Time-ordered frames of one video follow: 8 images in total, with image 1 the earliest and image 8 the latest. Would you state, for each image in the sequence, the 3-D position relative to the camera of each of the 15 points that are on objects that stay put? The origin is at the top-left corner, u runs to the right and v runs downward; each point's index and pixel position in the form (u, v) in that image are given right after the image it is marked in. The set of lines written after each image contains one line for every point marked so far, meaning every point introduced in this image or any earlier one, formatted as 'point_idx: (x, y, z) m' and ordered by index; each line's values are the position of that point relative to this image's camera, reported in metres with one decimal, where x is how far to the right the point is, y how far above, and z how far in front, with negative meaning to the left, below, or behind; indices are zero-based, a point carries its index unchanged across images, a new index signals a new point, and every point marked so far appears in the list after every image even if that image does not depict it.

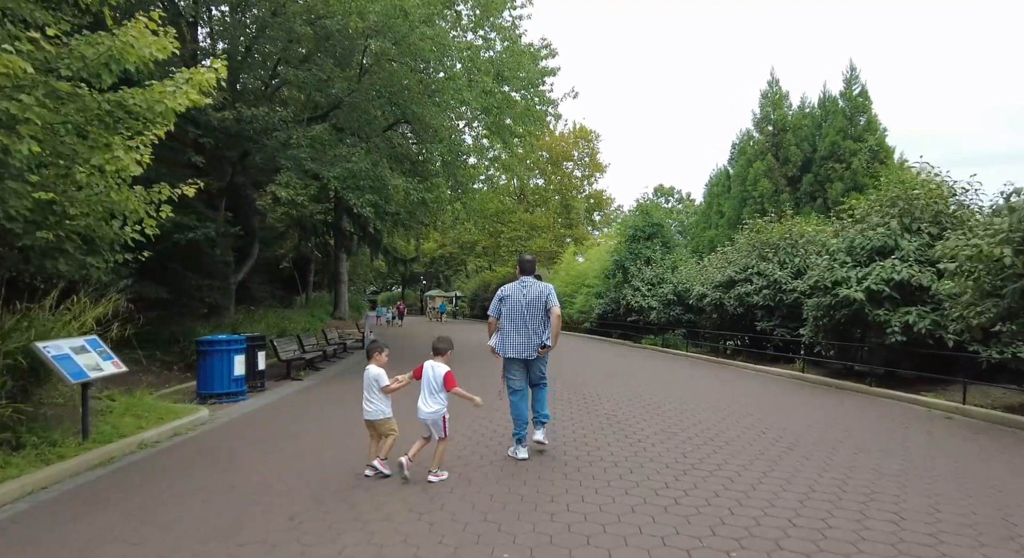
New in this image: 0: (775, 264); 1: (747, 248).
0: (+6.5, +0.4, +13.3) m
1: (+6.4, +0.8, +14.6) m
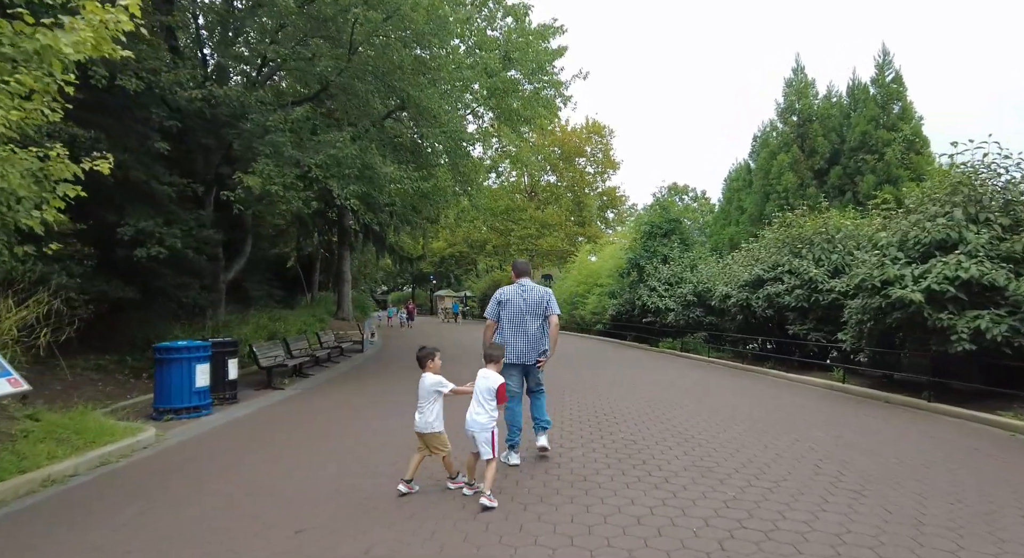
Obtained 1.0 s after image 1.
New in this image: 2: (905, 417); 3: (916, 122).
0: (+6.7, +0.4, +12.0) m
1: (+6.6, +0.8, +13.3) m
2: (+6.0, -2.0, +8.1) m
3: (+14.9, +5.8, +19.3) m
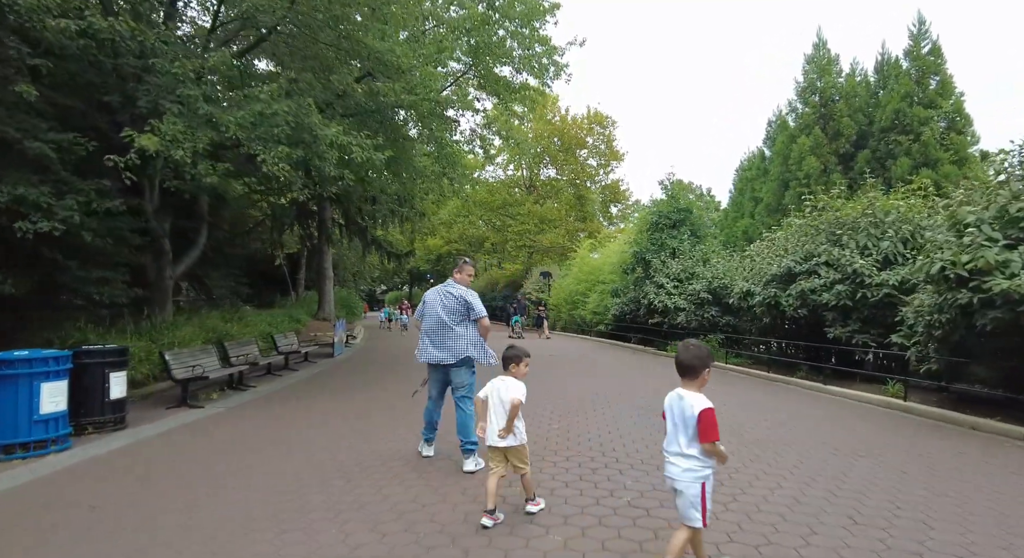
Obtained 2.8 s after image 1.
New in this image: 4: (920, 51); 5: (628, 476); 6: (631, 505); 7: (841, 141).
0: (+6.3, +0.5, +9.9) m
1: (+6.2, +1.0, +11.2) m
2: (+5.6, -1.9, +6.0) m
3: (+14.6, +5.9, +17.2) m
4: (+13.5, +7.6, +17.4) m
5: (+1.1, -1.8, +4.9) m
6: (+0.9, -1.8, +4.1) m
7: (+11.8, +5.0, +19.0) m
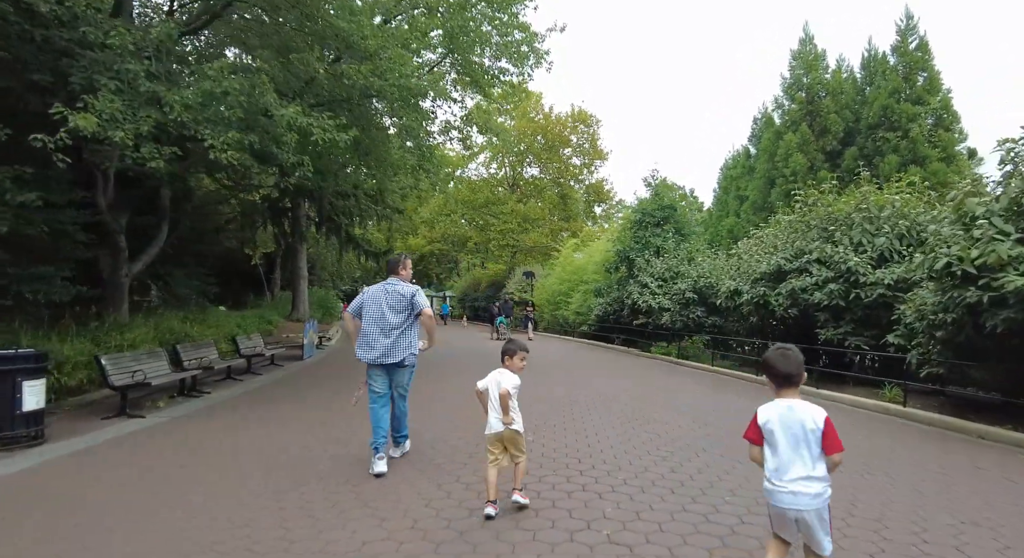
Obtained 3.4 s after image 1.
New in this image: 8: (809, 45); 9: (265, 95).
0: (+5.9, +0.6, +9.4) m
1: (+5.8, +1.0, +10.7) m
2: (+5.3, -1.8, +5.5) m
3: (+14.0, +6.0, +16.9) m
4: (+12.9, +7.6, +17.1) m
5: (+0.8, -1.8, +4.3) m
6: (+0.7, -1.7, +3.5) m
7: (+11.2, +5.0, +18.6) m
8: (+11.2, +8.8, +19.9) m
9: (-3.6, +2.7, +7.7) m
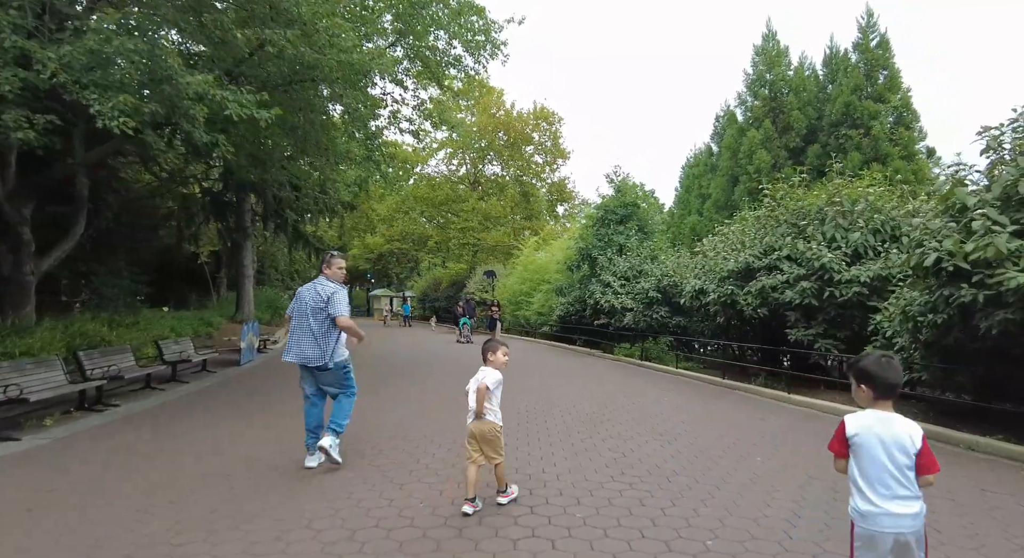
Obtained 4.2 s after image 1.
0: (+5.1, +0.6, +8.9) m
1: (+4.9, +1.1, +10.2) m
2: (+4.8, -1.8, +5.0) m
3: (+12.7, +6.0, +17.0) m
4: (+11.5, +7.6, +17.1) m
5: (+0.4, -1.7, +3.4) m
6: (+0.3, -1.7, +2.7) m
7: (+9.7, +5.0, +18.5) m
8: (+9.6, +8.8, +19.7) m
9: (-4.2, +2.7, +6.6) m
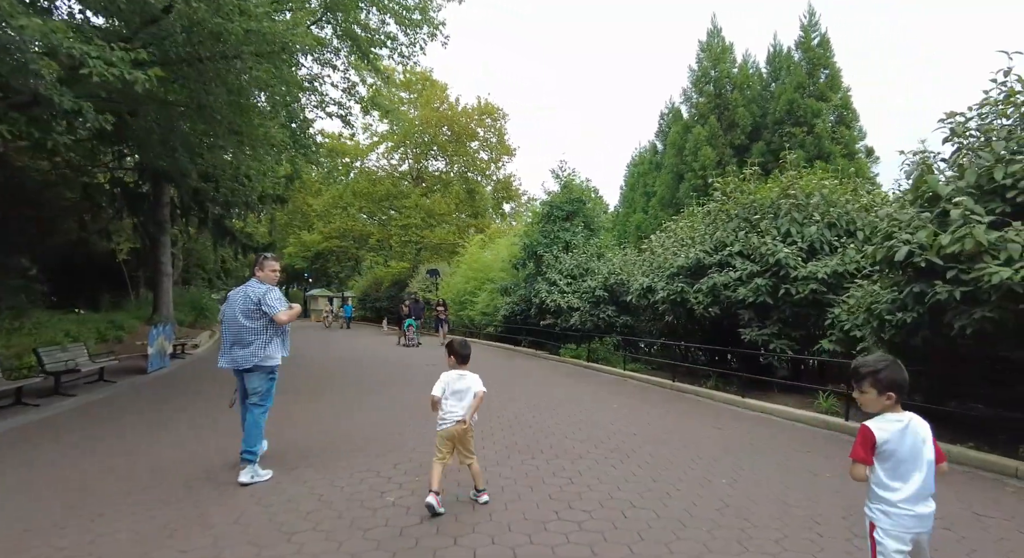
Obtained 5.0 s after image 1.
0: (+4.1, +0.6, +8.4) m
1: (+3.8, +1.1, +9.7) m
2: (+4.2, -1.8, +4.5) m
3: (+10.8, +6.0, +17.2) m
4: (+9.7, +7.7, +17.2) m
5: (-0.1, -1.7, +2.5) m
6: (-0.1, -1.6, +1.8) m
7: (+7.8, +5.1, +18.5) m
8: (+7.6, +8.9, +19.6) m
9: (-5.0, +2.8, +5.2) m
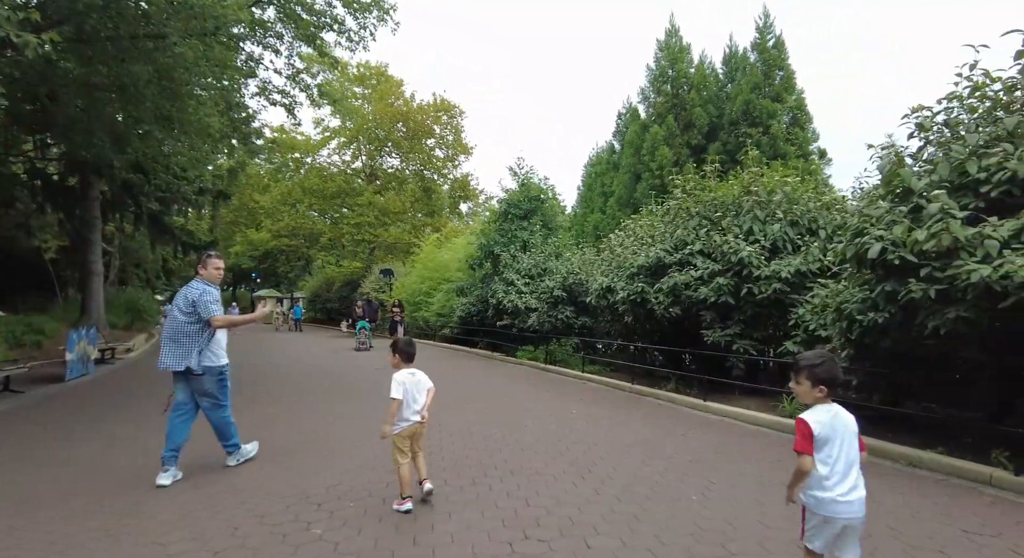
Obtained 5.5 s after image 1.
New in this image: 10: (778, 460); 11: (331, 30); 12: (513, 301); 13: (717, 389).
0: (+3.4, +0.7, +8.2) m
1: (+3.0, +1.1, +9.5) m
2: (+3.8, -1.7, +4.3) m
3: (+9.4, +6.0, +17.5) m
4: (+8.3, +7.7, +17.4) m
5: (-0.3, -1.7, +2.0) m
6: (-0.2, -1.6, +1.2) m
7: (+6.3, +5.1, +18.5) m
8: (+6.0, +8.9, +19.7) m
9: (-5.4, +2.8, +4.3) m
10: (+2.8, -1.9, +5.6) m
11: (-4.4, +6.1, +13.0) m
12: (0.0, -0.6, +15.4) m
13: (+3.5, -1.8, +9.0) m
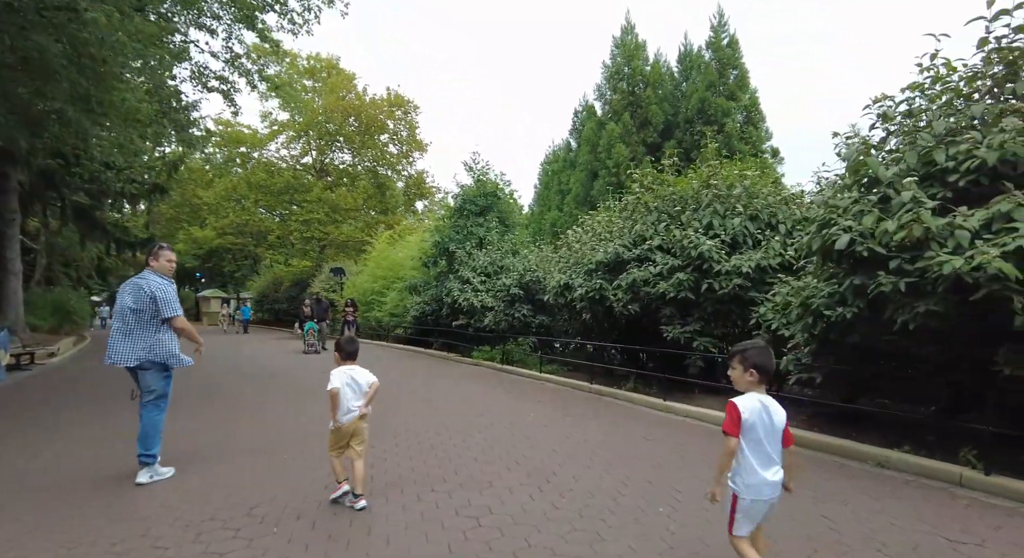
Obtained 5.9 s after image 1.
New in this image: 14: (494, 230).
0: (+2.7, +0.7, +8.0) m
1: (+2.2, +1.2, +9.2) m
2: (+3.4, -1.7, +4.1) m
3: (+8.0, +6.1, +17.7) m
4: (+6.8, +7.7, +17.6) m
5: (-0.5, -1.6, +1.5) m
6: (-0.3, -1.6, +0.8) m
7: (+4.7, +5.1, +18.5) m
8: (+4.3, +8.9, +19.6) m
9: (-5.7, +2.8, +3.4) m
10: (+2.3, -1.9, +5.3) m
11: (-5.5, +6.1, +12.1) m
12: (-1.2, -0.6, +14.9) m
13: (+2.7, -1.8, +8.8) m
14: (-0.6, +1.6, +17.2) m
